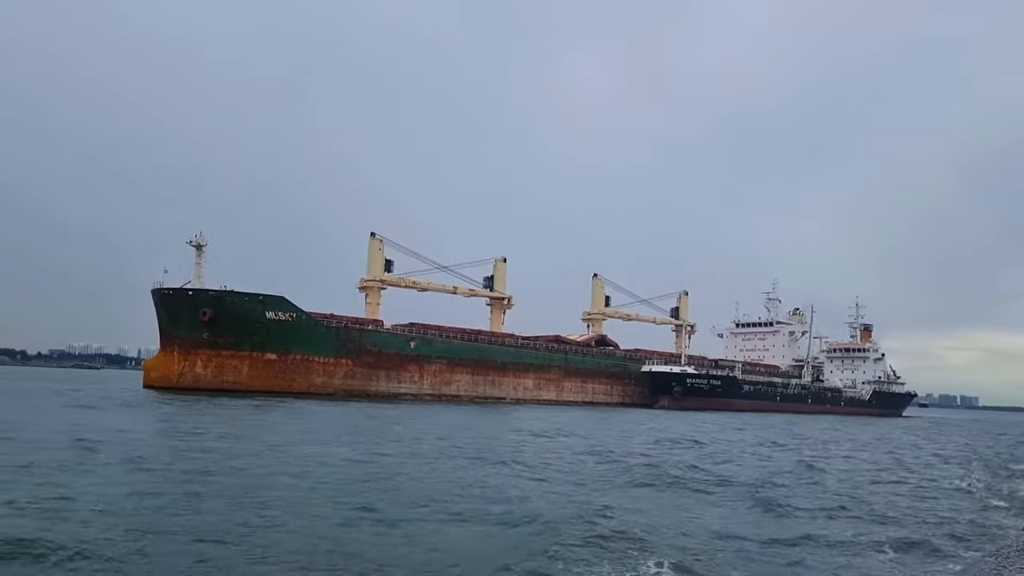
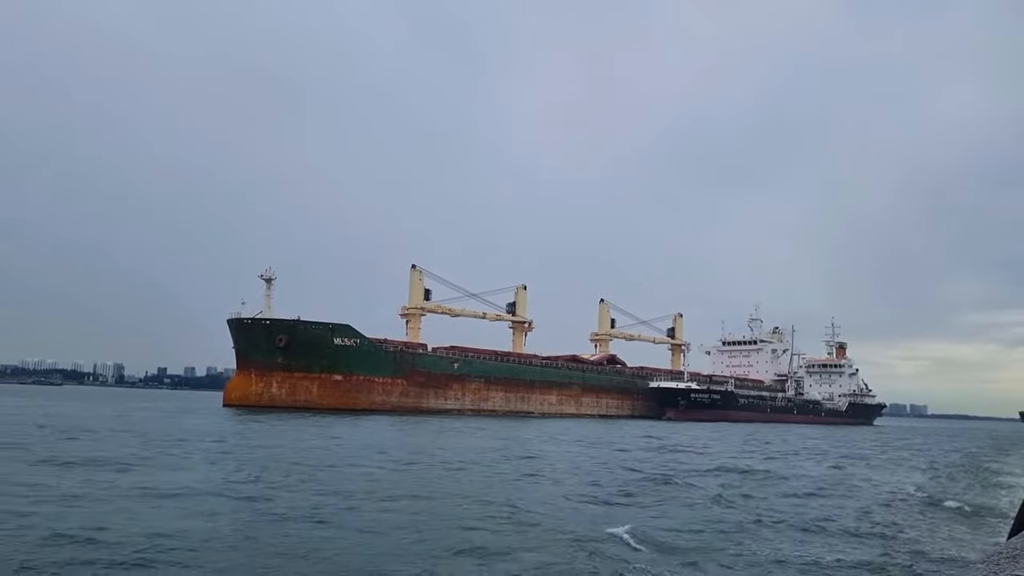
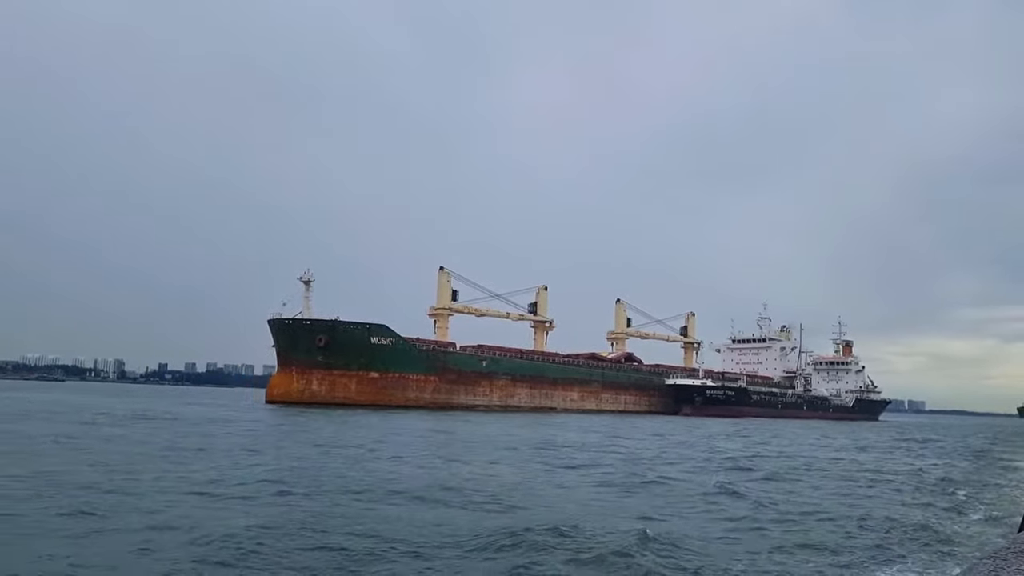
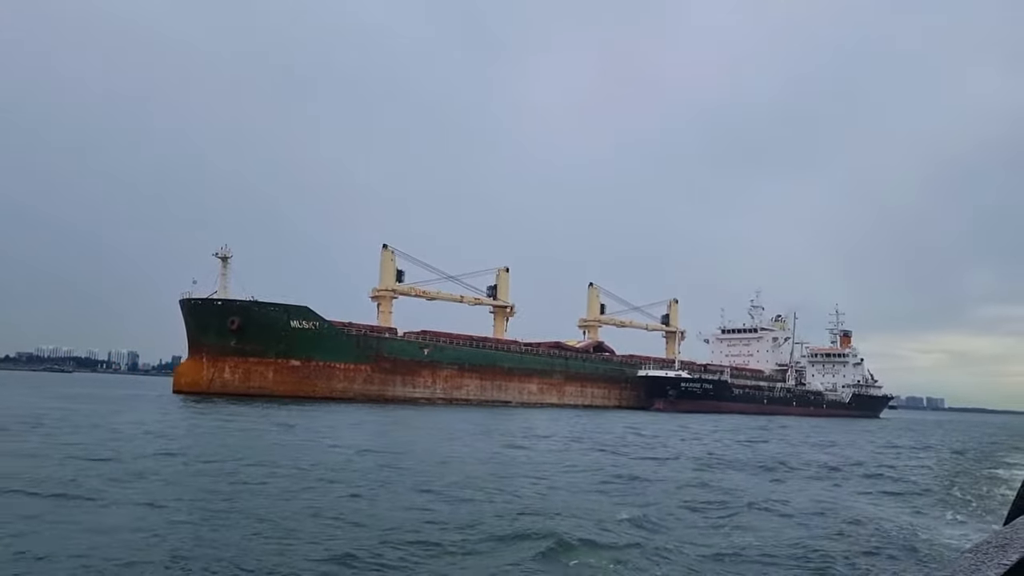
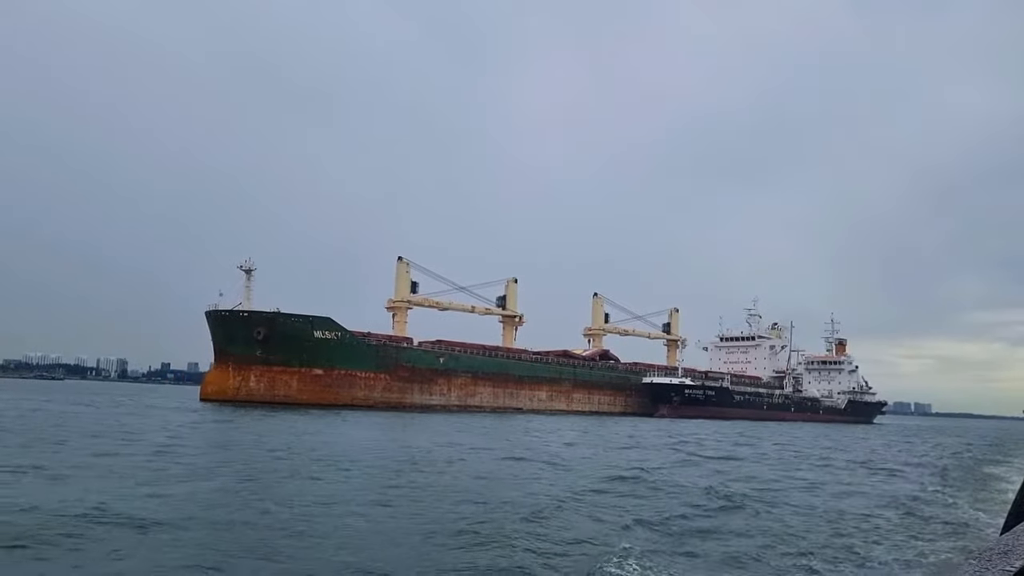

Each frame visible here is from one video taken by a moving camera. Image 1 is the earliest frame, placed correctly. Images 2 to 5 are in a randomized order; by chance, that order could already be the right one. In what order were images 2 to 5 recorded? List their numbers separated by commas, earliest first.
4, 5, 2, 3
